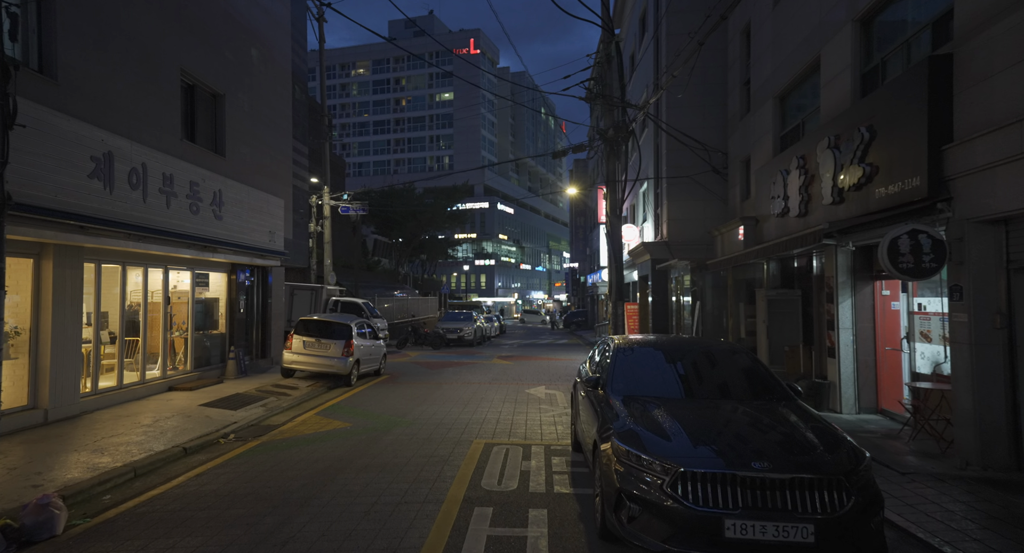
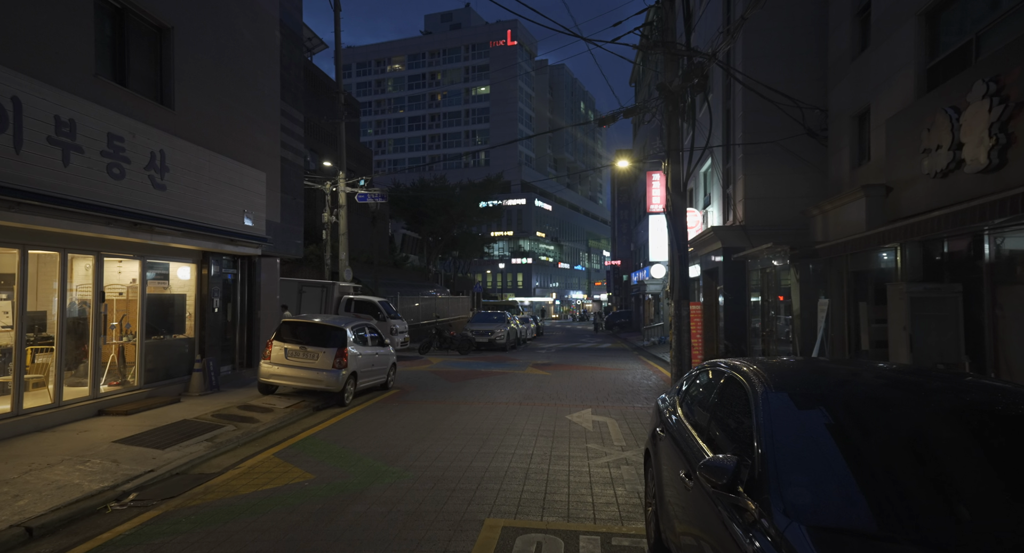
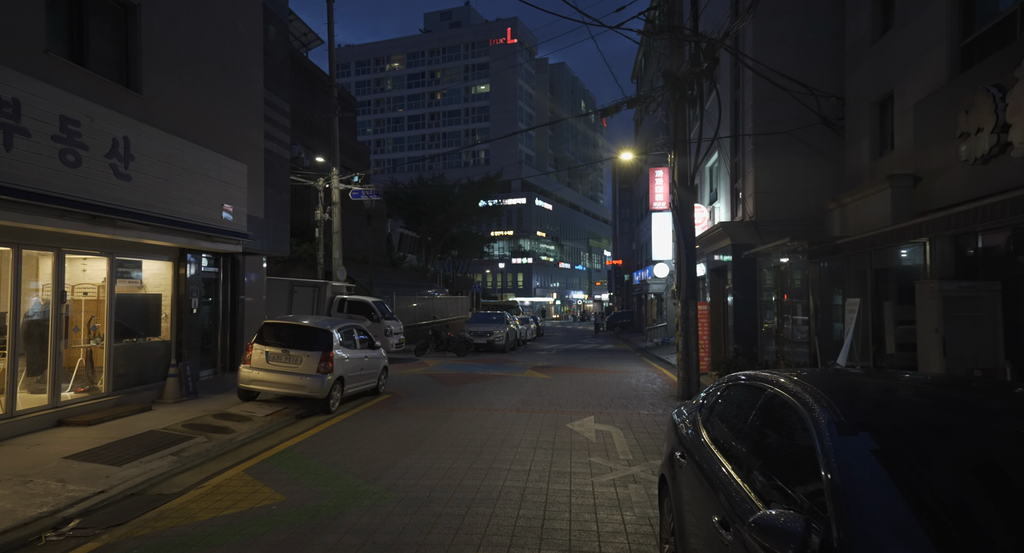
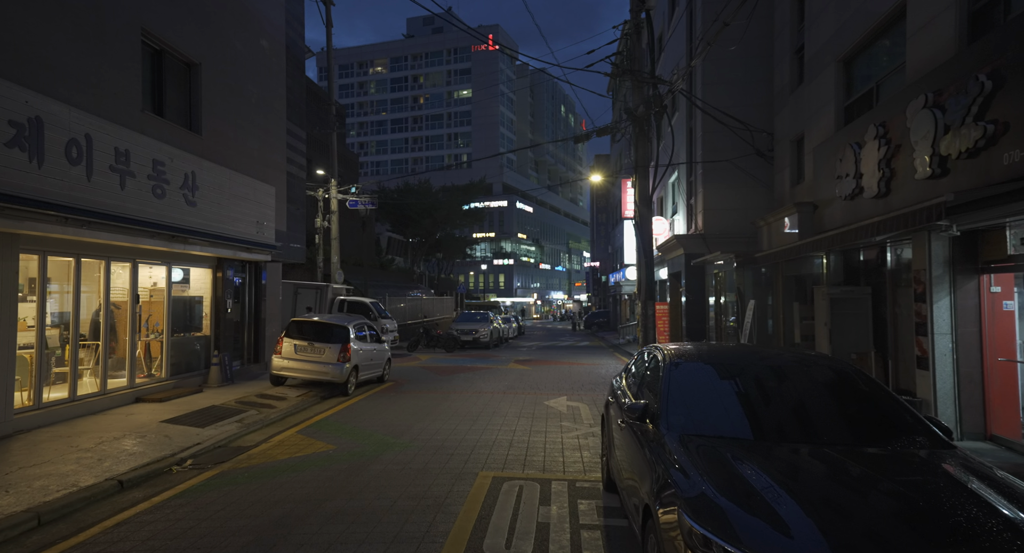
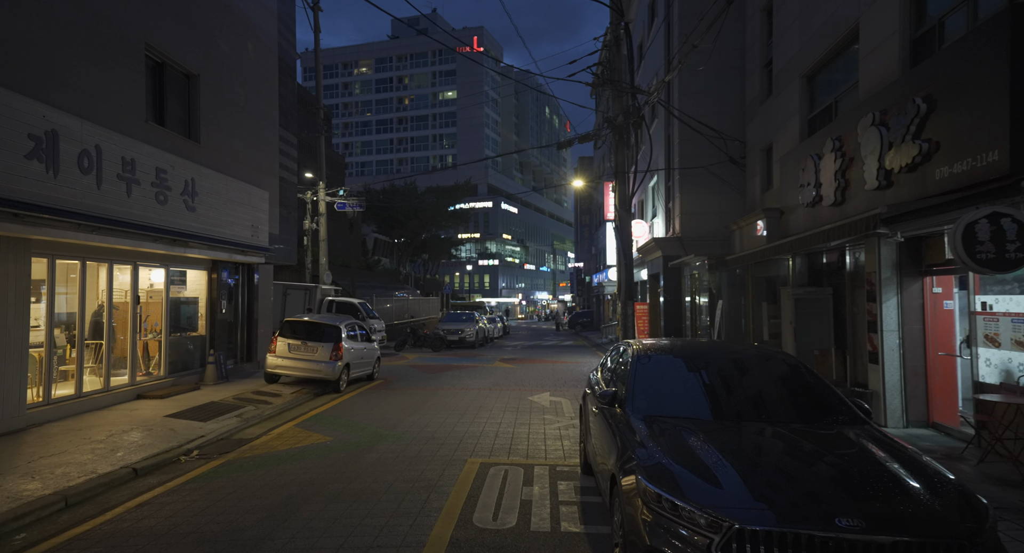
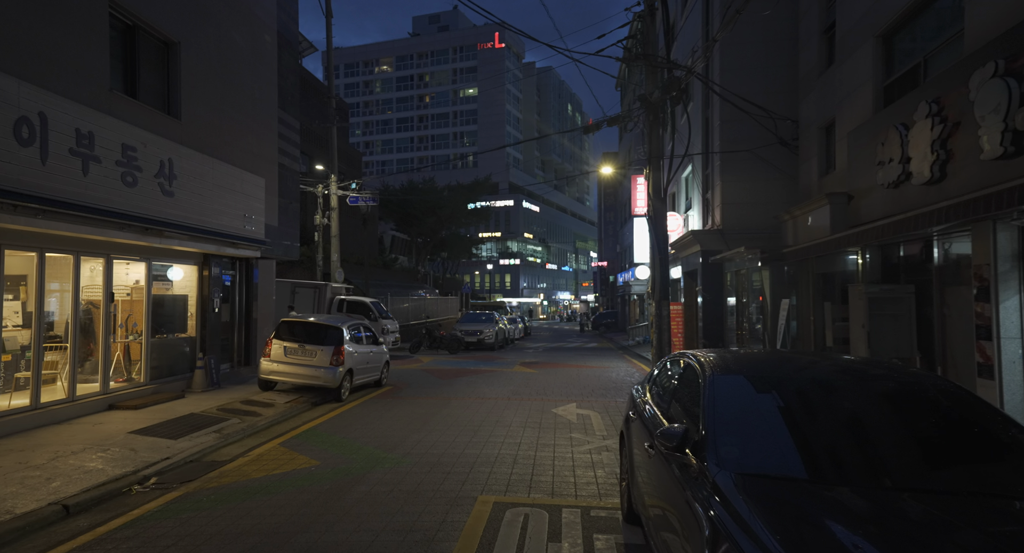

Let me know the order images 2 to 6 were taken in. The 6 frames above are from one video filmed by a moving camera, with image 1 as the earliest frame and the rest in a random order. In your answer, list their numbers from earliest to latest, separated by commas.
5, 4, 6, 2, 3
